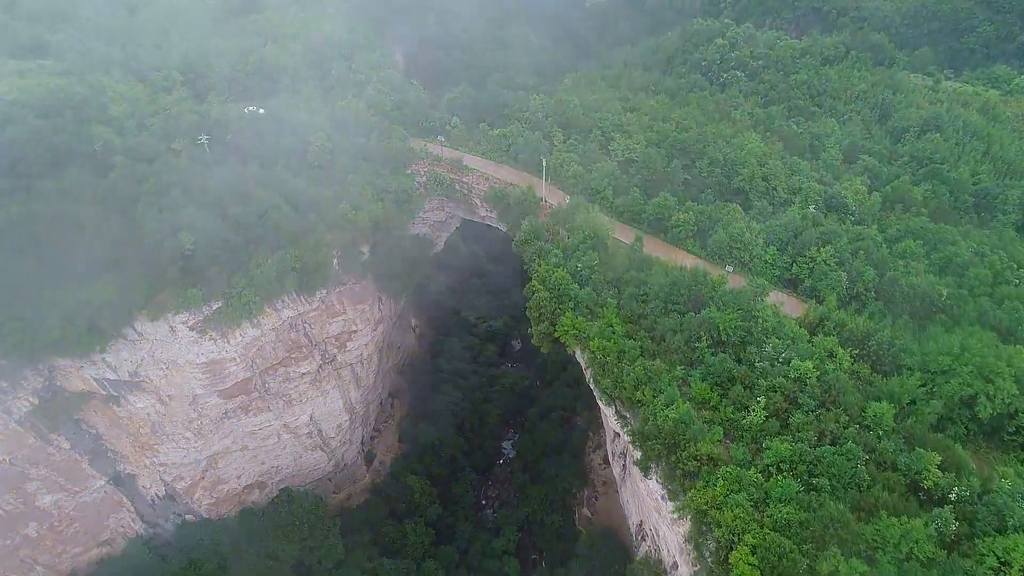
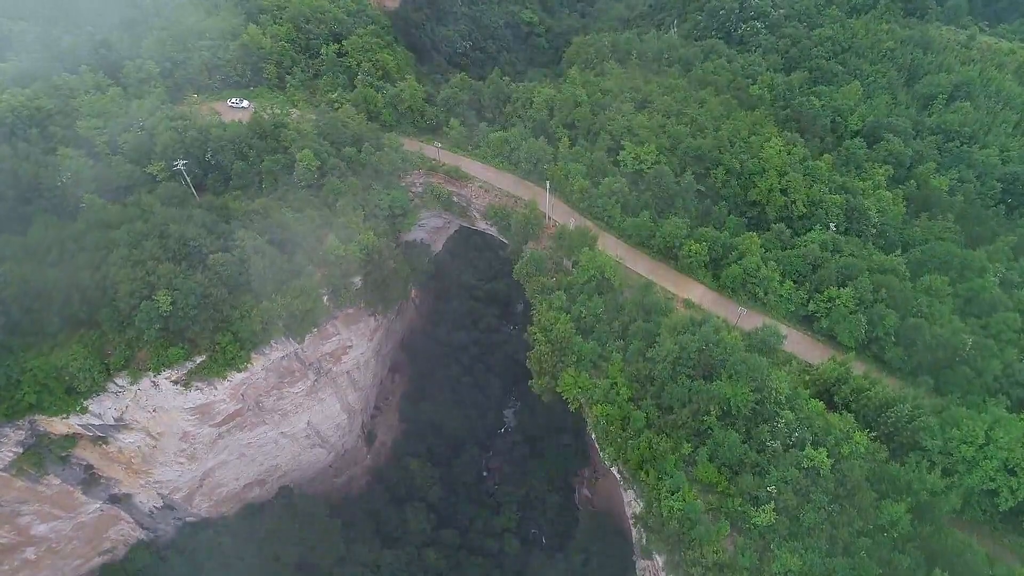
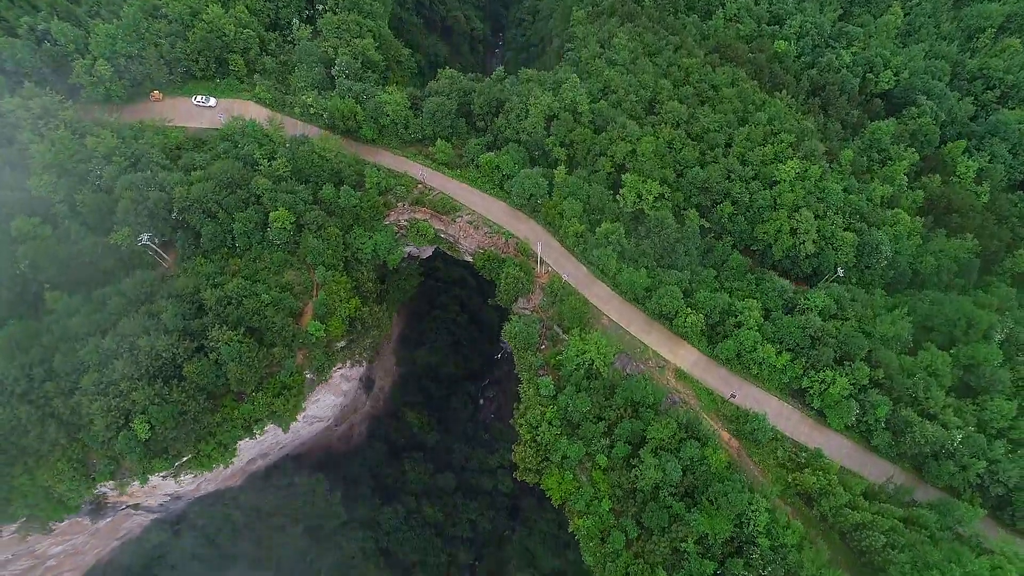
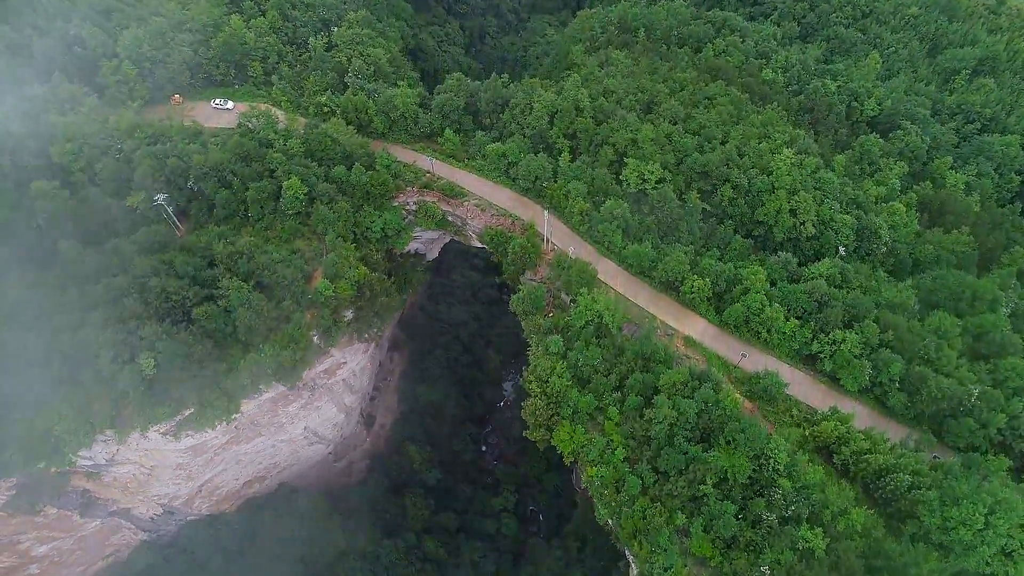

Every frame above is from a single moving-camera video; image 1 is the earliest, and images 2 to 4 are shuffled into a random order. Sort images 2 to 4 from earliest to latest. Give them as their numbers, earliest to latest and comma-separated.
2, 4, 3
